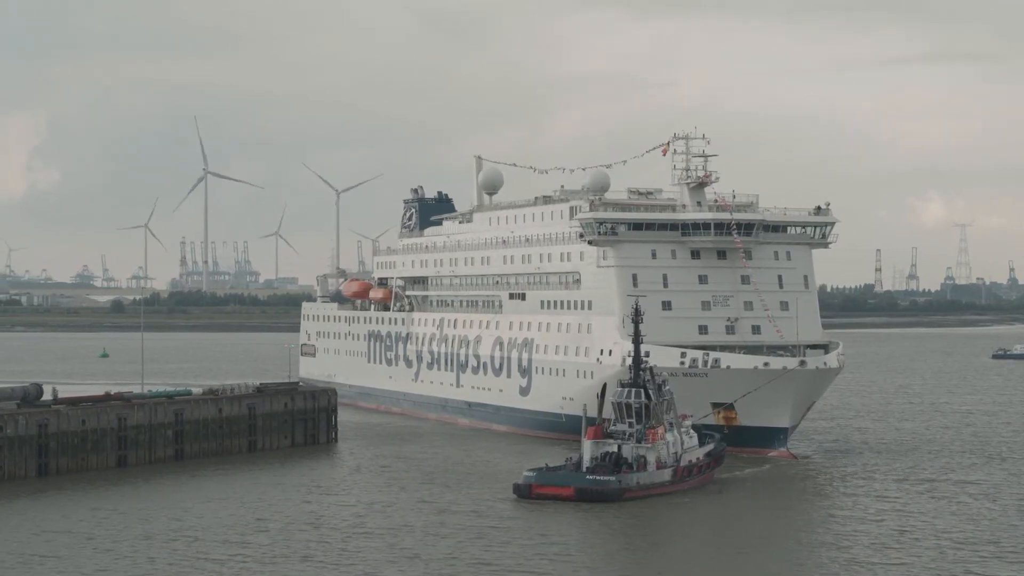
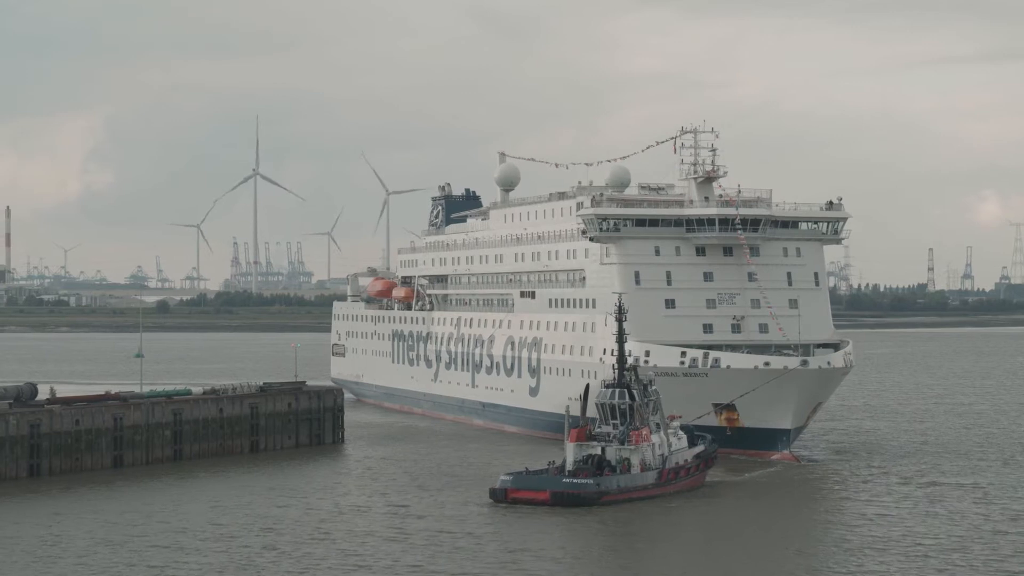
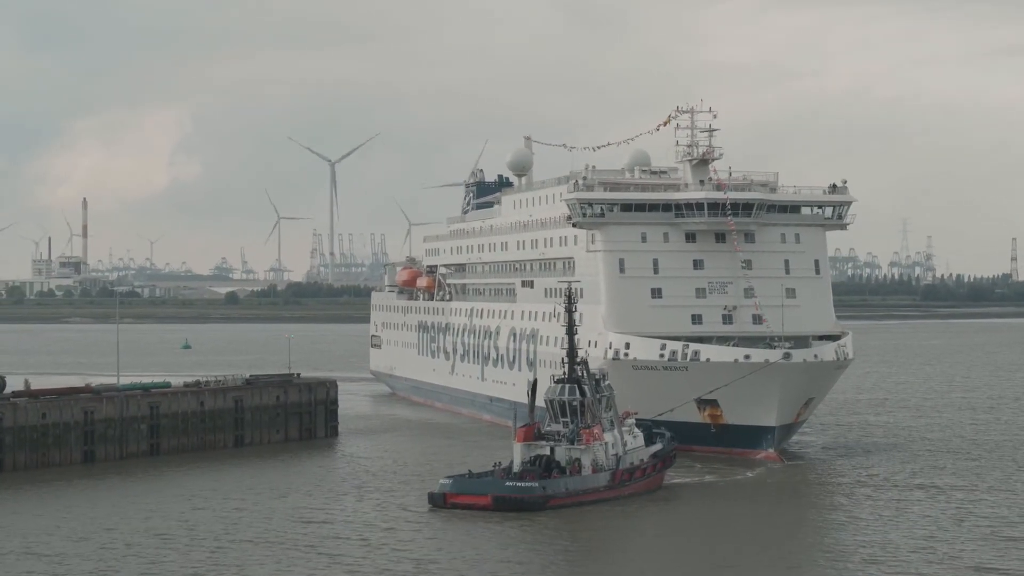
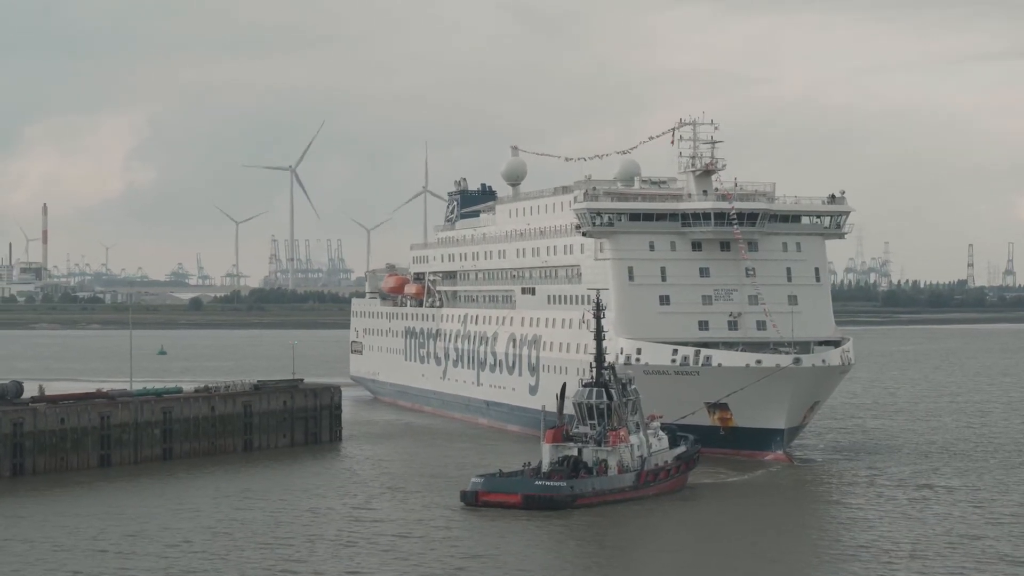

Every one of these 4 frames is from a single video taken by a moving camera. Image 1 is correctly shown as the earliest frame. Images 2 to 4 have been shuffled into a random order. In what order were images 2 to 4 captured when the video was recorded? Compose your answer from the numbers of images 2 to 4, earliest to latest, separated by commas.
2, 4, 3
